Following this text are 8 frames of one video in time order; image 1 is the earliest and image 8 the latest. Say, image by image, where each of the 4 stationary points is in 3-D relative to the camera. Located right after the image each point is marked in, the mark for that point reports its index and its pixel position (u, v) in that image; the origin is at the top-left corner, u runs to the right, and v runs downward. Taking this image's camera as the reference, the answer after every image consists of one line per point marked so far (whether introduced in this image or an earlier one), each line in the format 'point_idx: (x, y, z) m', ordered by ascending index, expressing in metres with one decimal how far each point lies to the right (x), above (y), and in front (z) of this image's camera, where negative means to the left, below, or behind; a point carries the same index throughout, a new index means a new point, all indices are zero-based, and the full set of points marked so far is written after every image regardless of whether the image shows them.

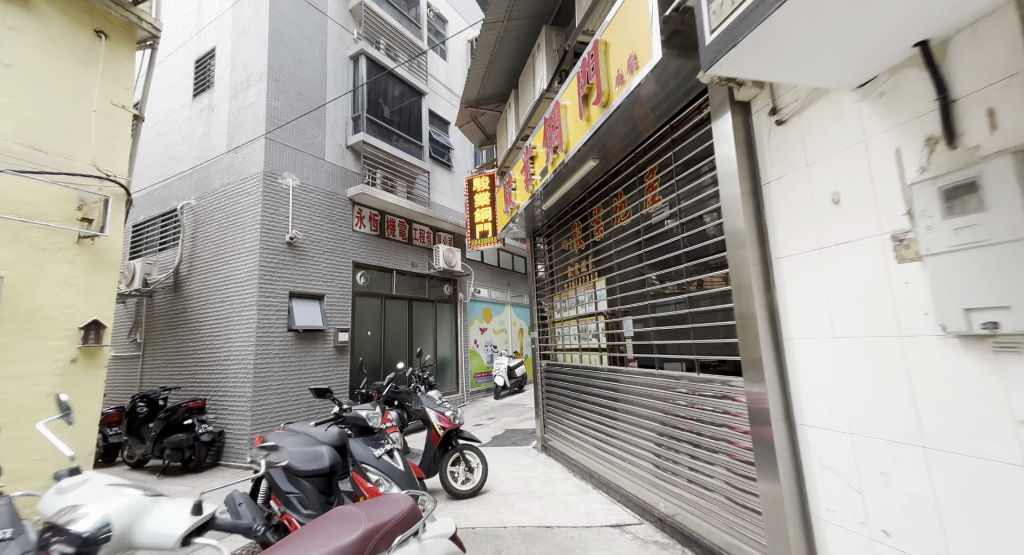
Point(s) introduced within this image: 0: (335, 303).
0: (-2.7, -0.4, +6.5) m
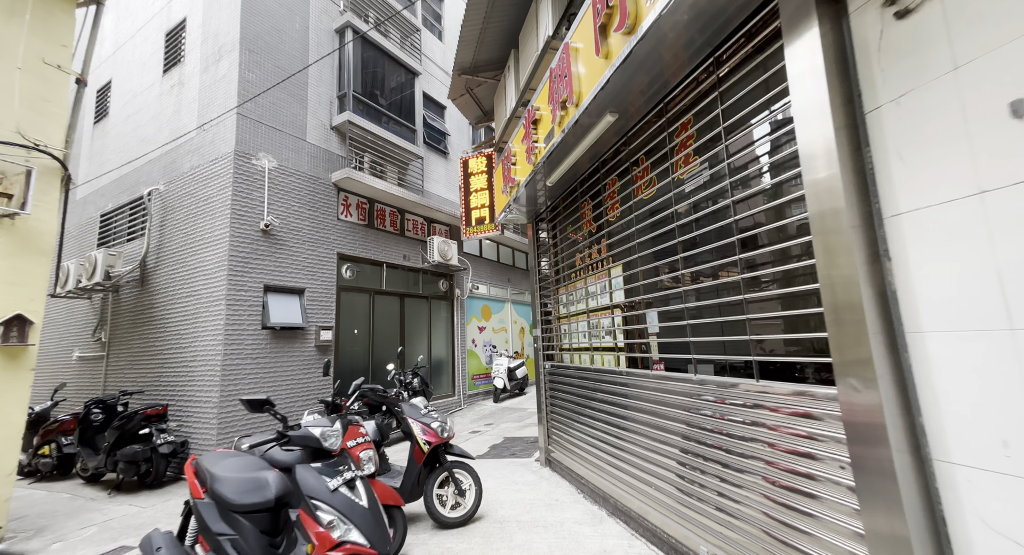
0: (-2.7, -0.3, +5.9) m
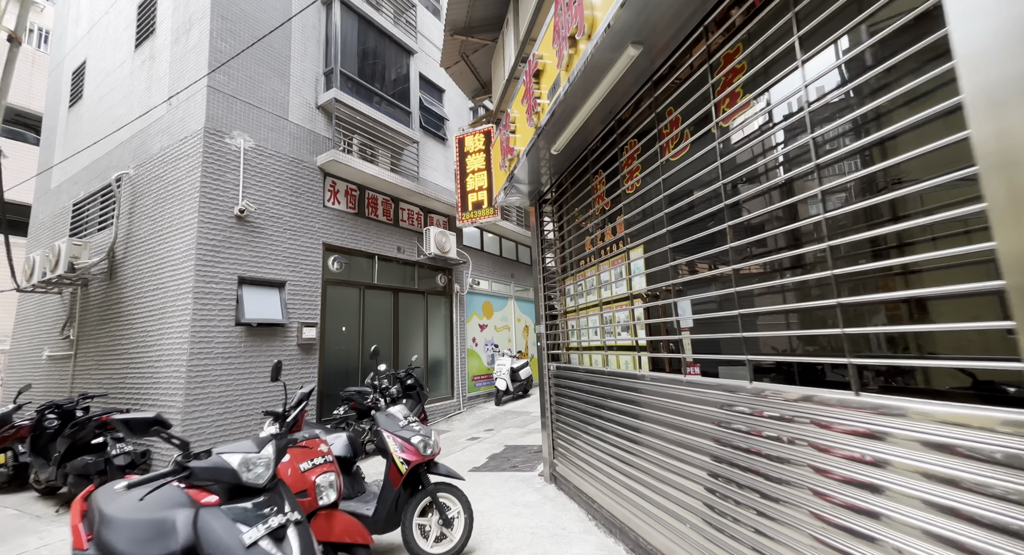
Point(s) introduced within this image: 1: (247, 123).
0: (-2.7, -0.2, +5.4) m
1: (-3.1, +1.8, +5.0) m
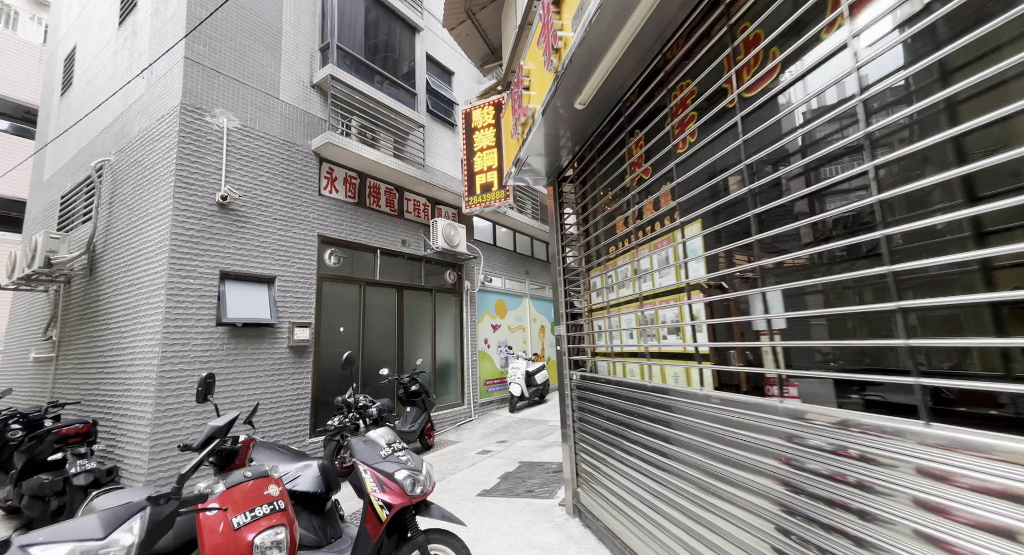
0: (-2.5, -0.1, +4.9) m
1: (-3.0, +1.9, +4.5) m
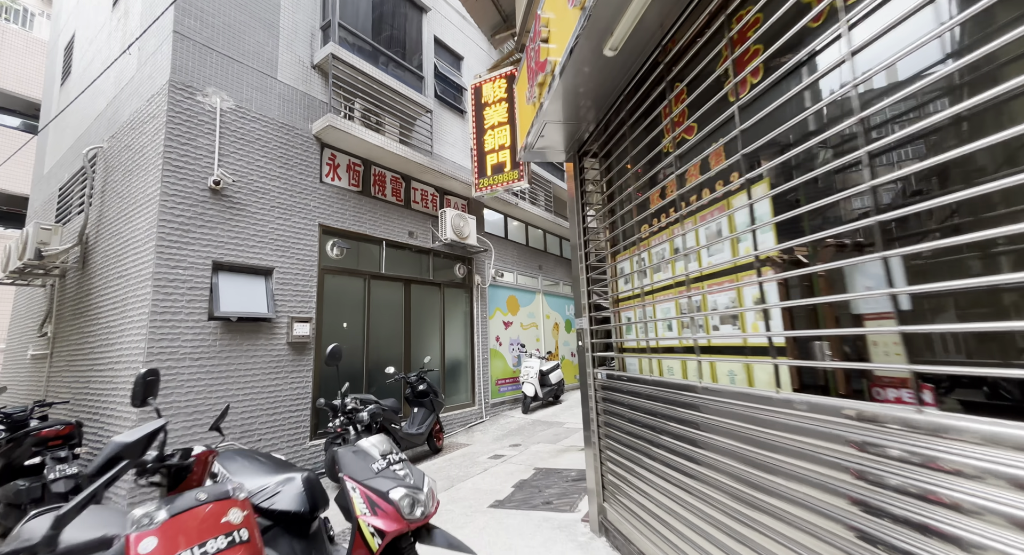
0: (-2.4, 0.0, +4.6) m
1: (-2.8, +2.0, +4.2) m
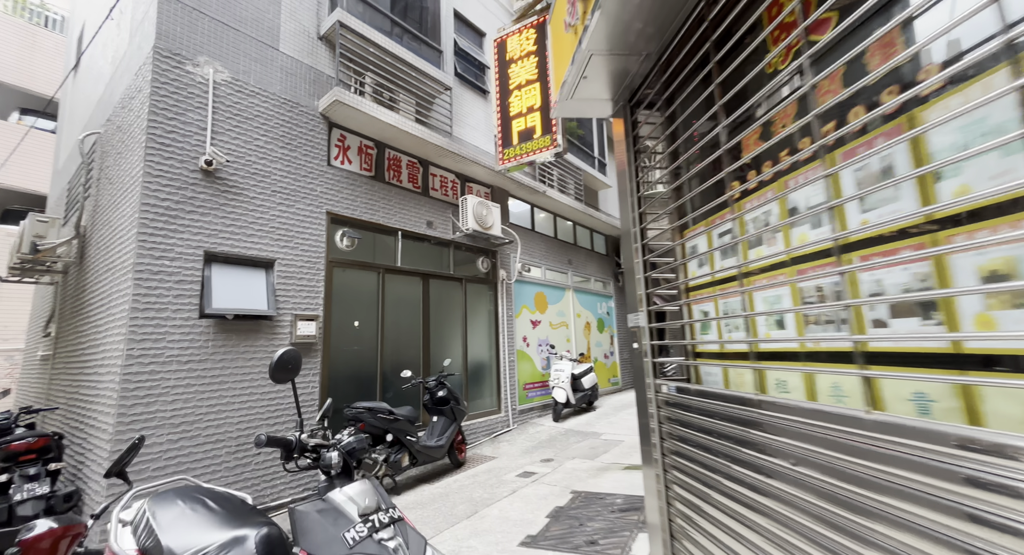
0: (-2.1, 0.0, +4.1) m
1: (-2.6, +2.0, +3.8) m
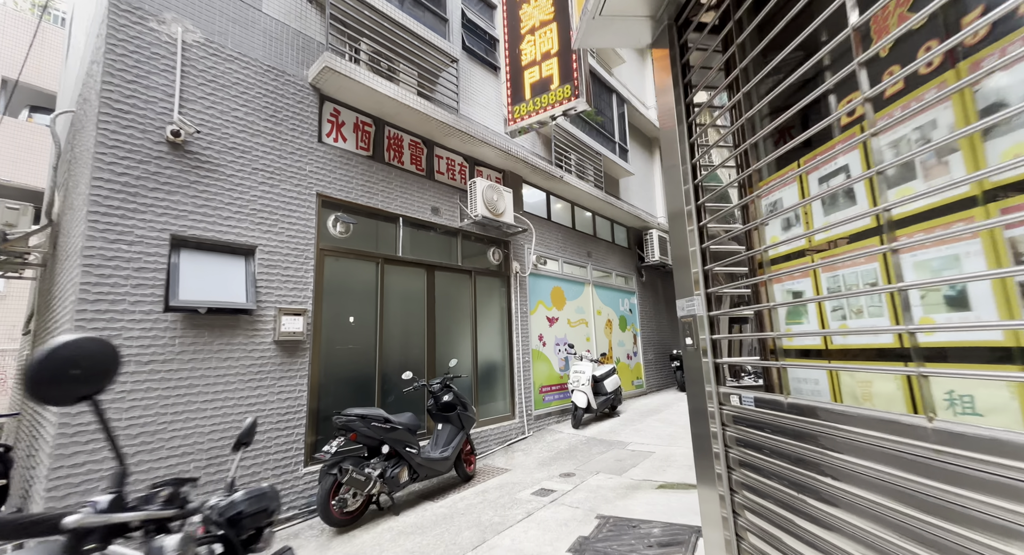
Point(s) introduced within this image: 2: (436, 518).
0: (-2.0, +0.1, +3.6) m
1: (-2.5, +2.1, +3.3) m
2: (-0.6, -1.9, +3.4) m
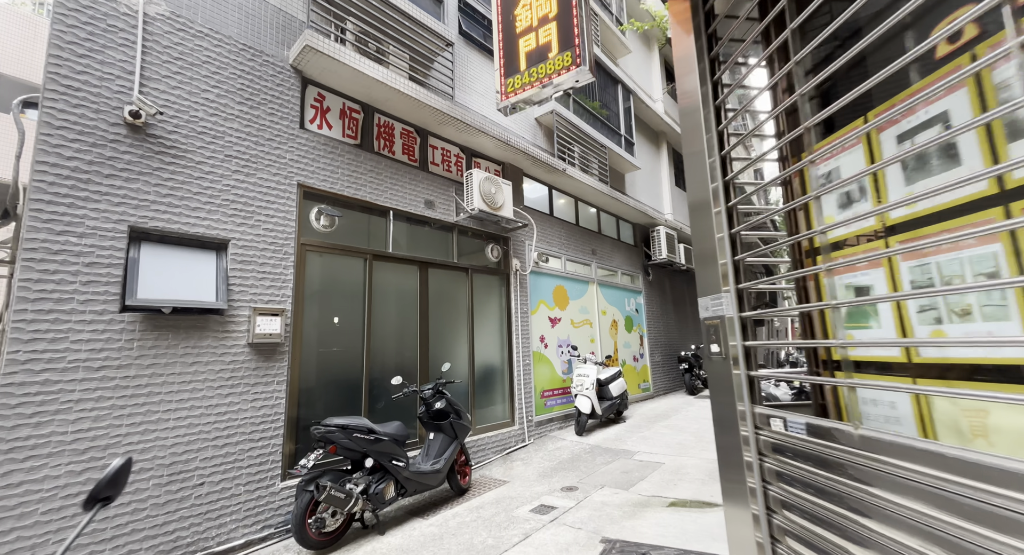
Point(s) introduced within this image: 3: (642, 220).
0: (-2.0, +0.1, +3.3) m
1: (-2.5, +2.1, +3.0) m
2: (-0.6, -1.9, +3.1) m
3: (+2.7, +1.2, +8.8) m
